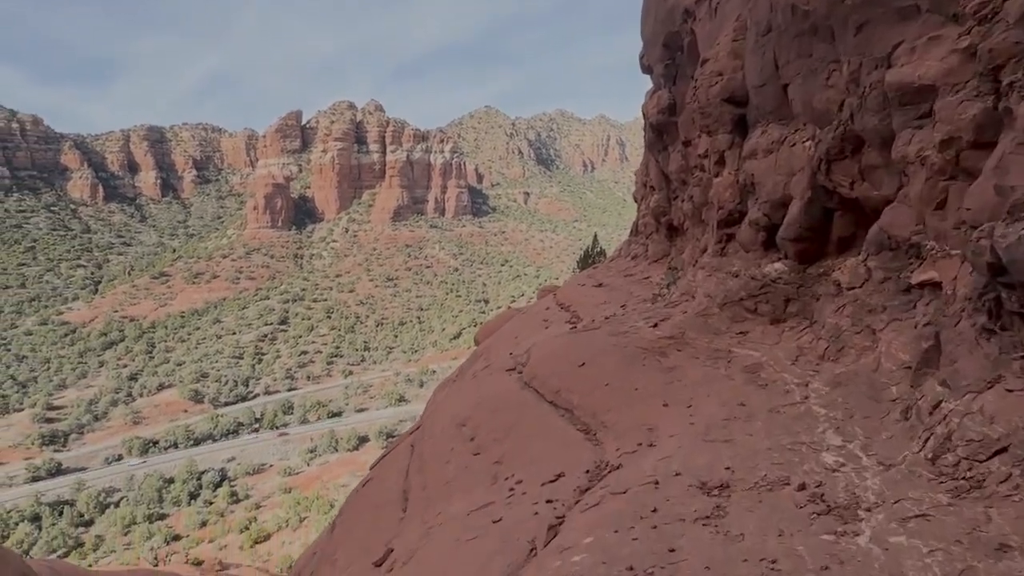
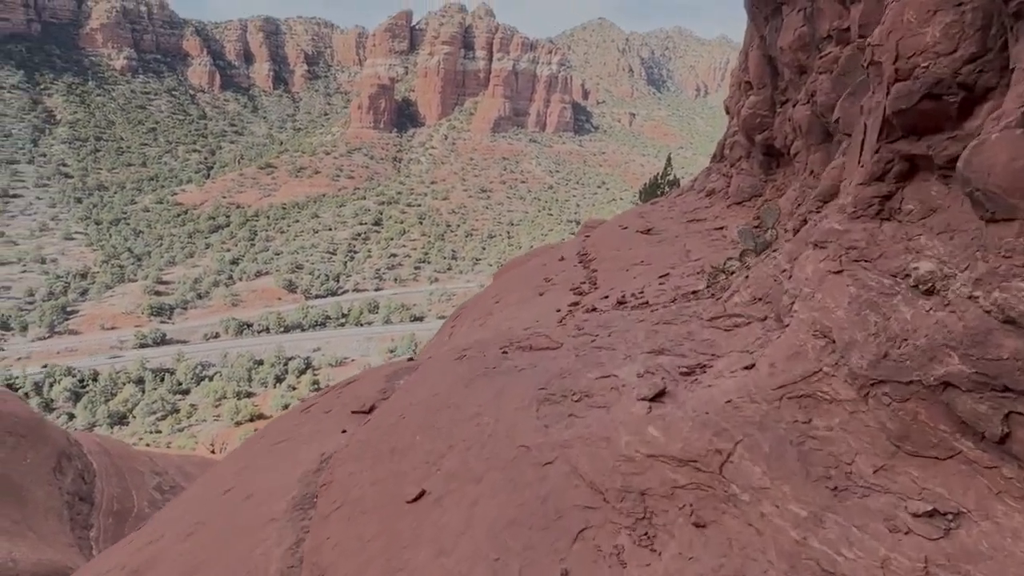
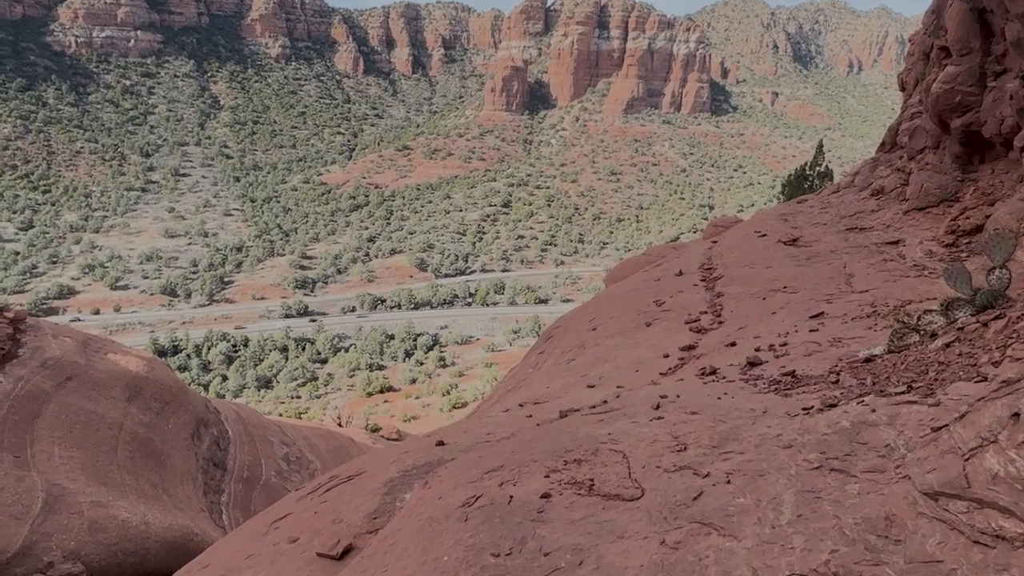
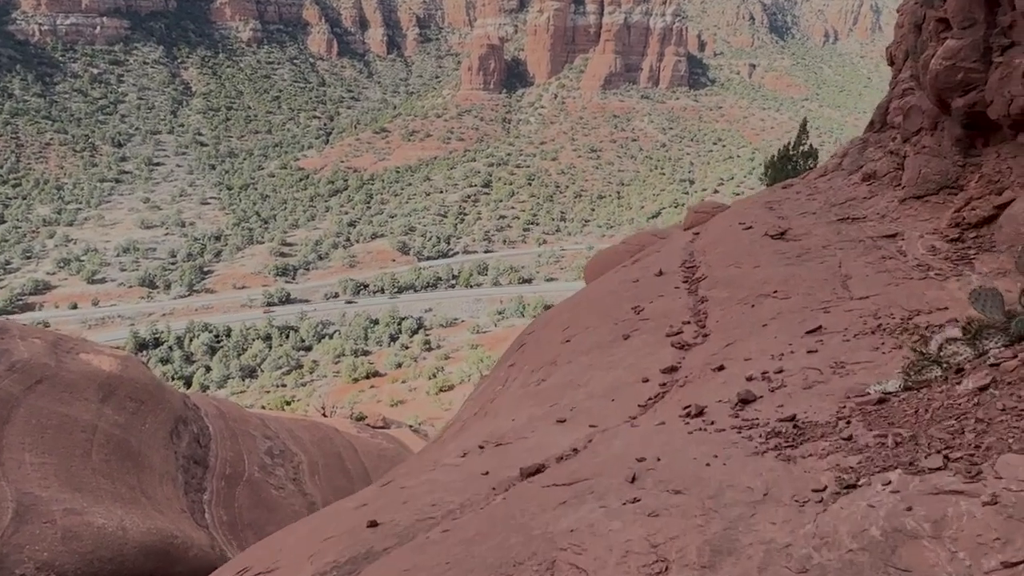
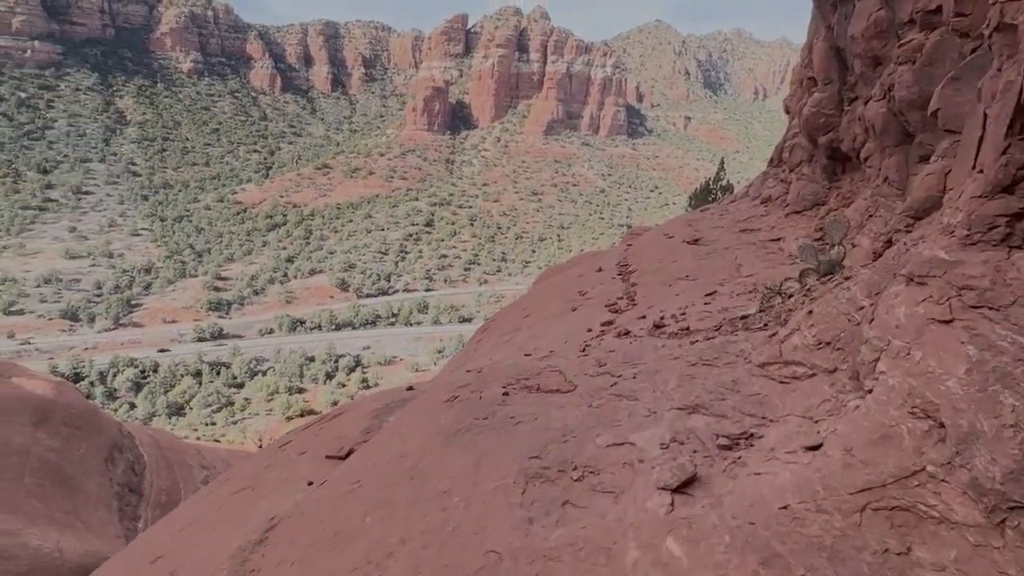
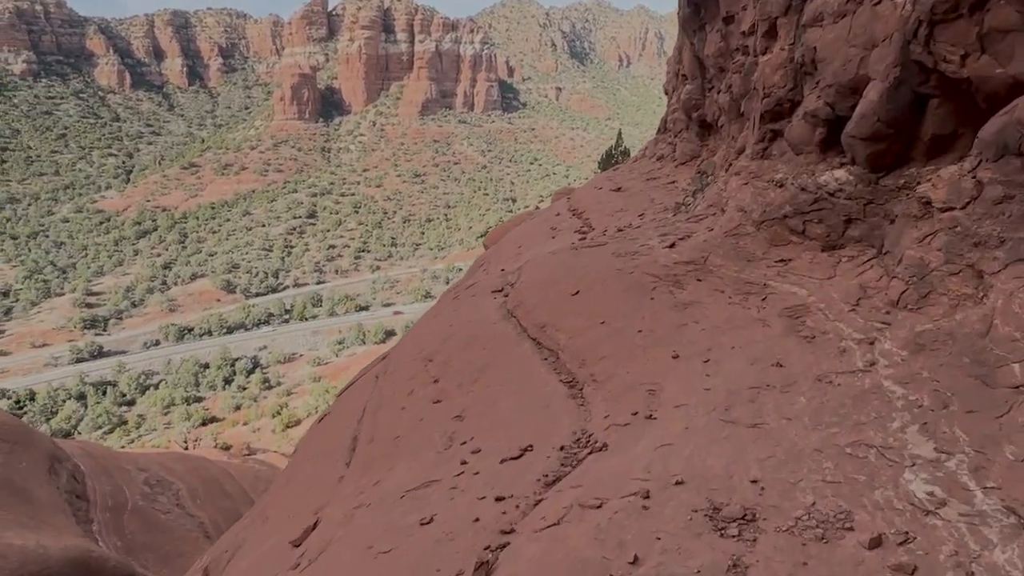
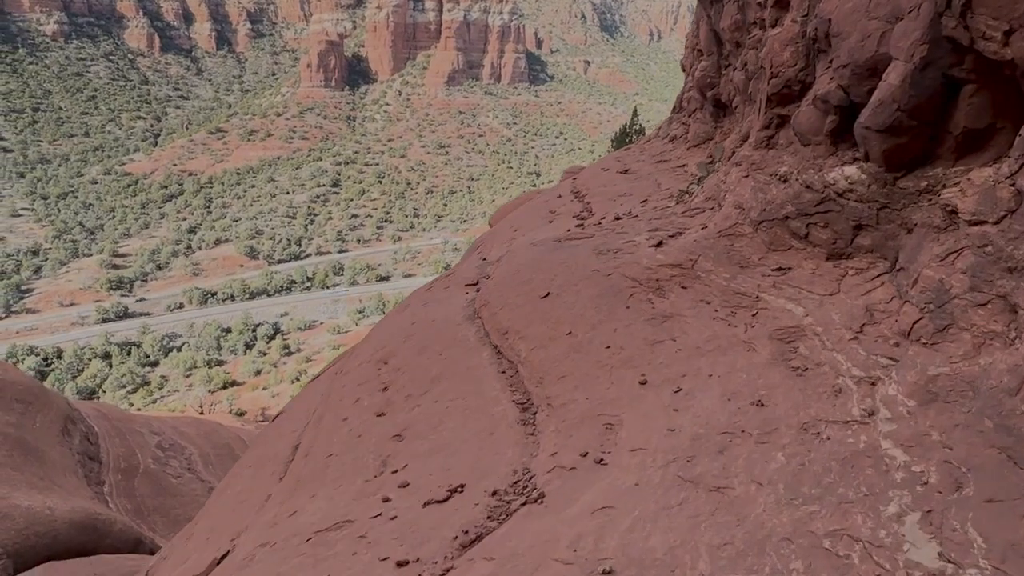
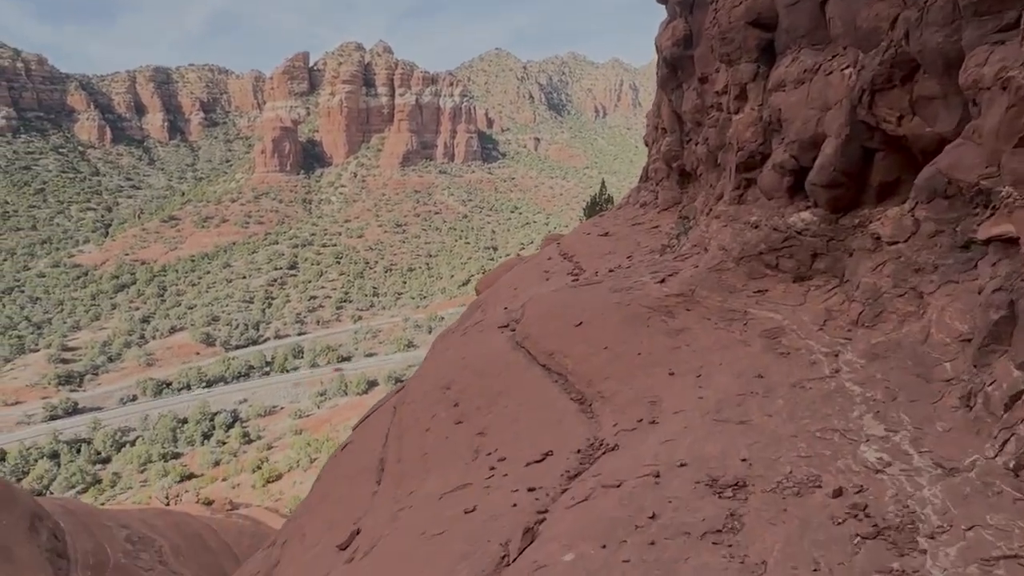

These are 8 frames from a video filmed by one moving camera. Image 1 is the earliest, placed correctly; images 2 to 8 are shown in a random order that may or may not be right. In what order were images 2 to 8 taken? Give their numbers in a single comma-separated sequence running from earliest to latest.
8, 6, 7, 2, 5, 3, 4
